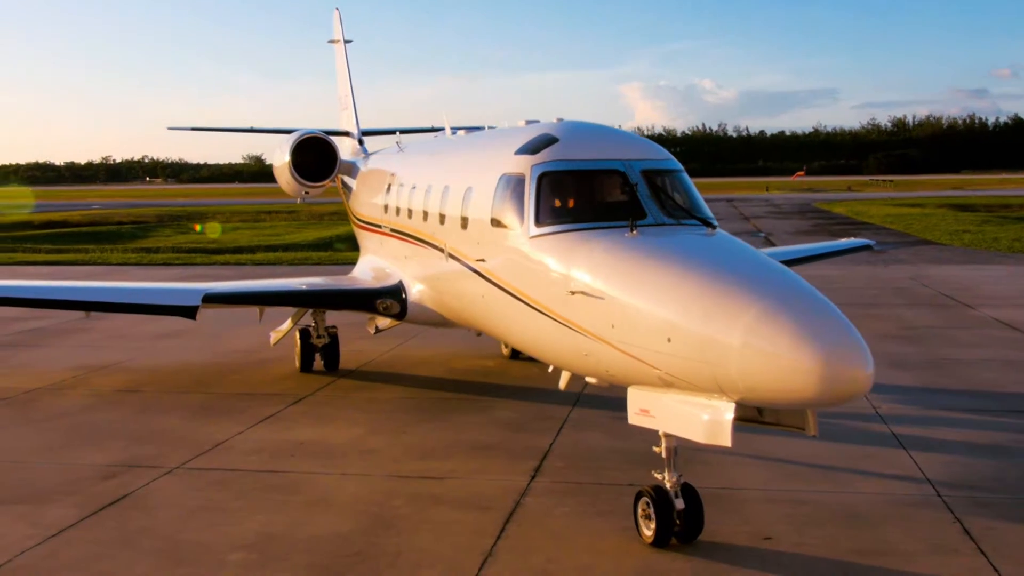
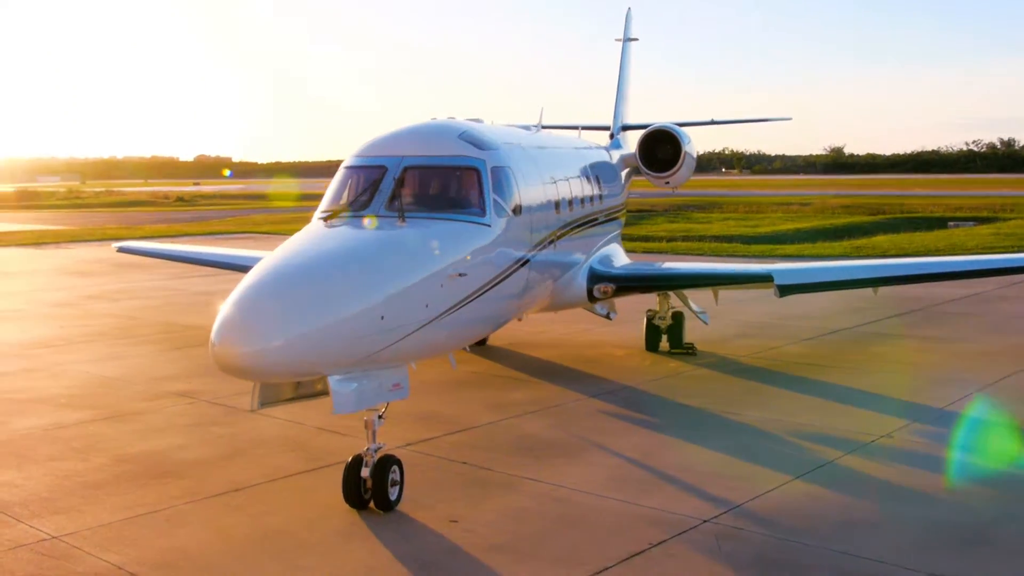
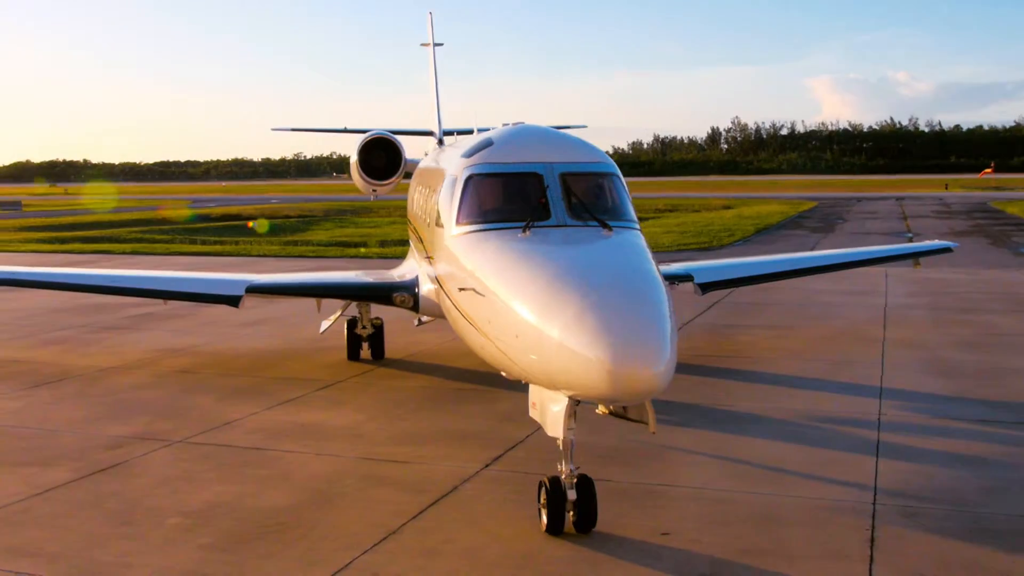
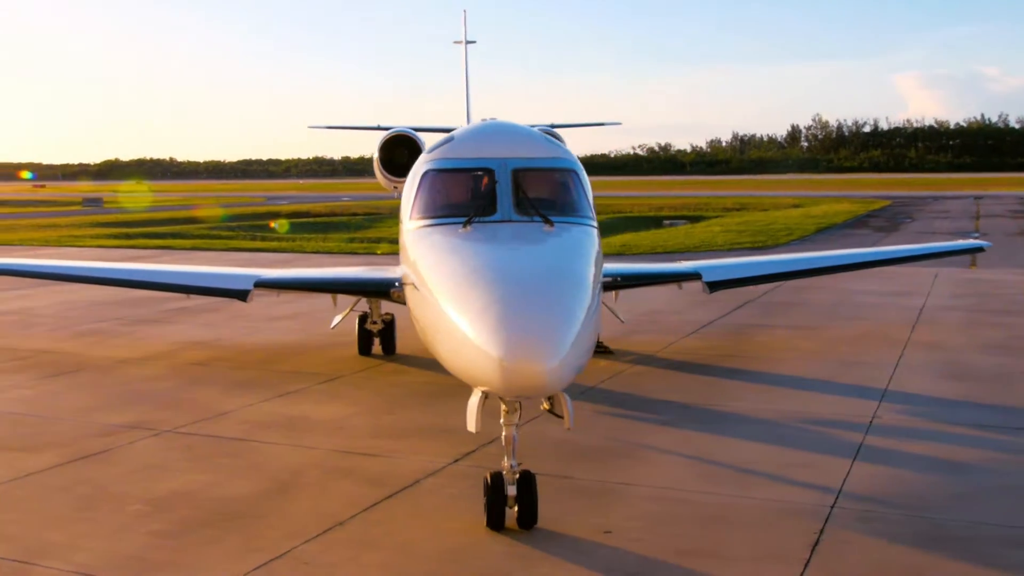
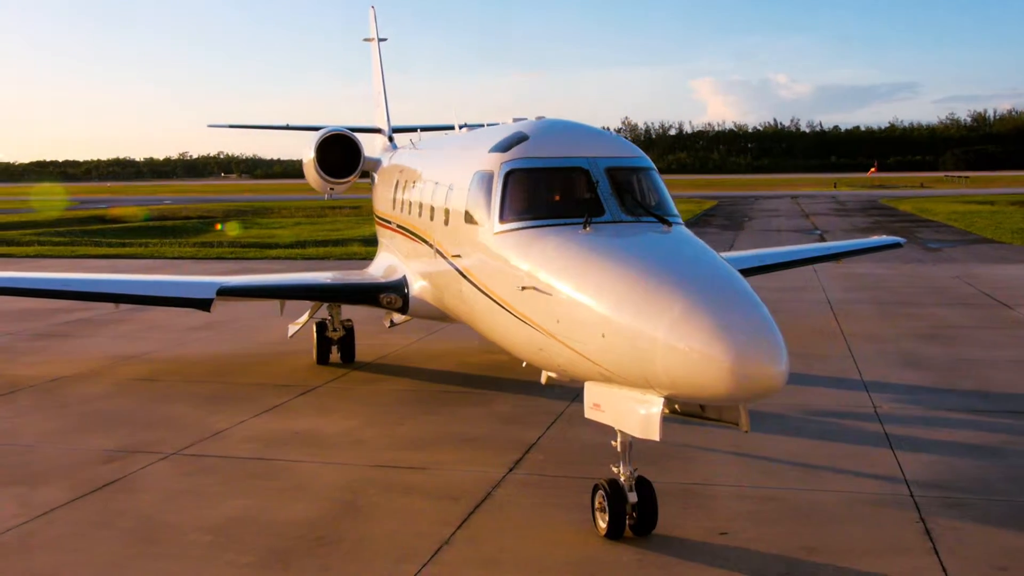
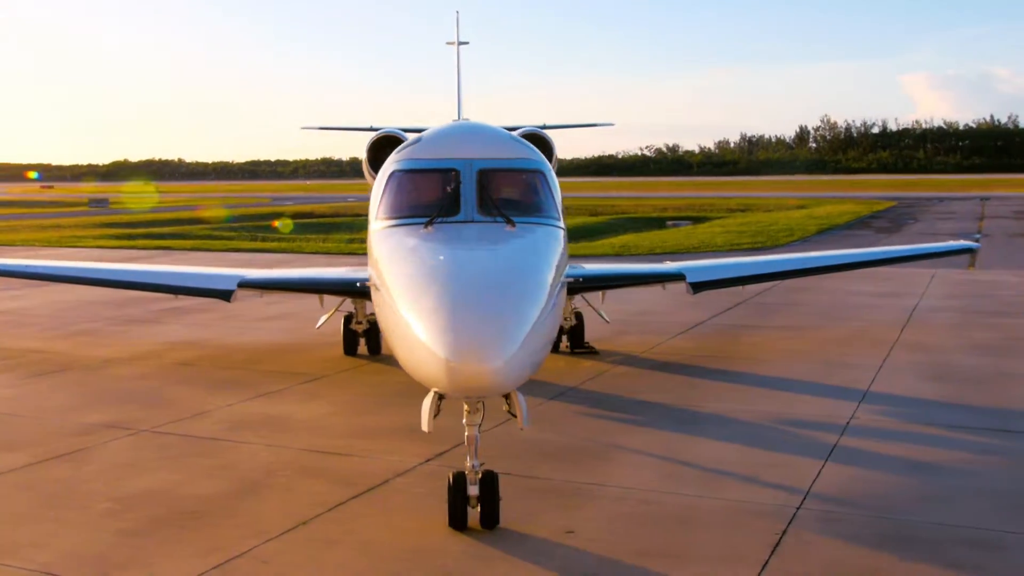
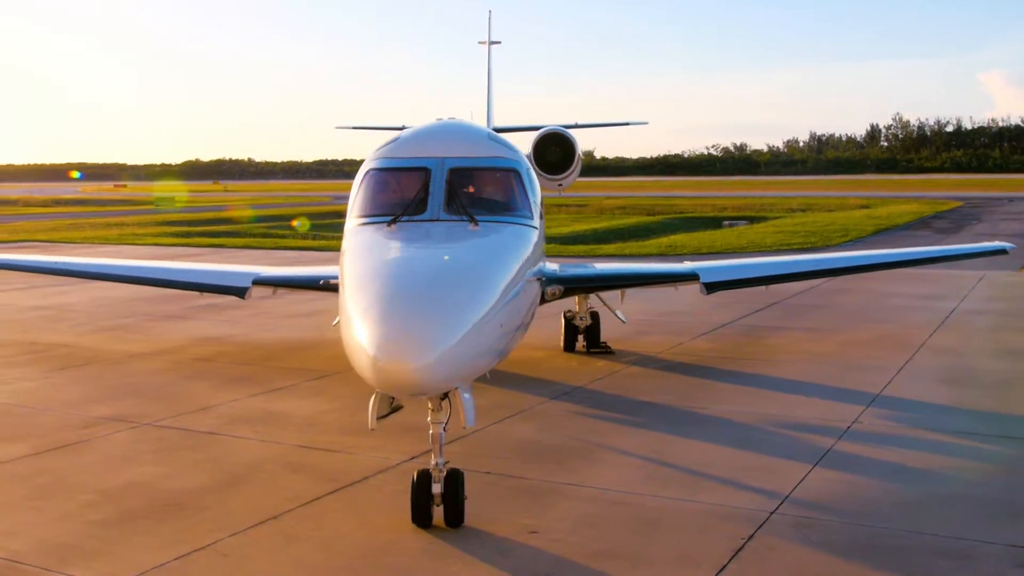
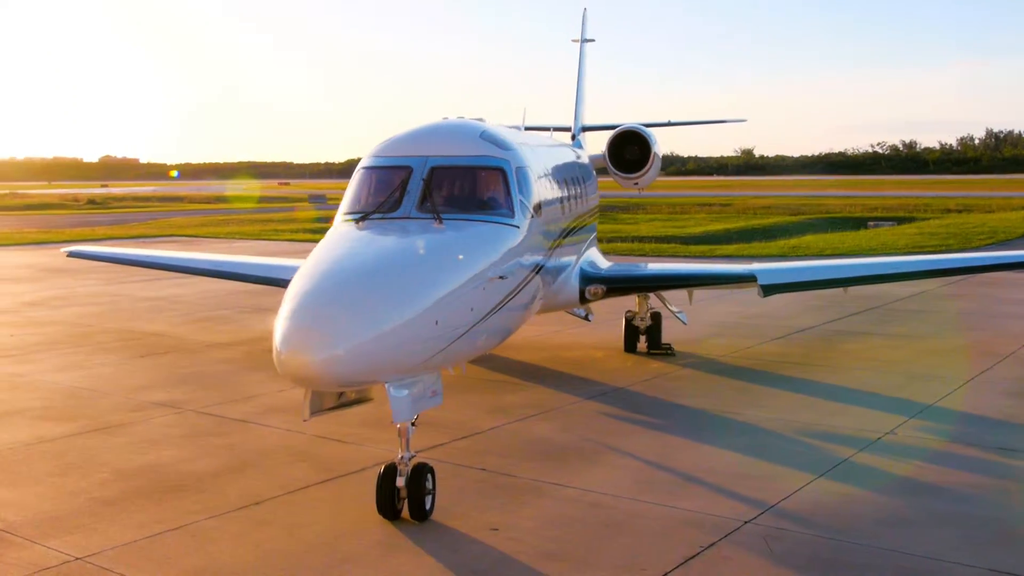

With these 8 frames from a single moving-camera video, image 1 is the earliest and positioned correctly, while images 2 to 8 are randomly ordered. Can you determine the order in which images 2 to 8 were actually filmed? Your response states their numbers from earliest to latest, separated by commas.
5, 3, 4, 6, 7, 8, 2
